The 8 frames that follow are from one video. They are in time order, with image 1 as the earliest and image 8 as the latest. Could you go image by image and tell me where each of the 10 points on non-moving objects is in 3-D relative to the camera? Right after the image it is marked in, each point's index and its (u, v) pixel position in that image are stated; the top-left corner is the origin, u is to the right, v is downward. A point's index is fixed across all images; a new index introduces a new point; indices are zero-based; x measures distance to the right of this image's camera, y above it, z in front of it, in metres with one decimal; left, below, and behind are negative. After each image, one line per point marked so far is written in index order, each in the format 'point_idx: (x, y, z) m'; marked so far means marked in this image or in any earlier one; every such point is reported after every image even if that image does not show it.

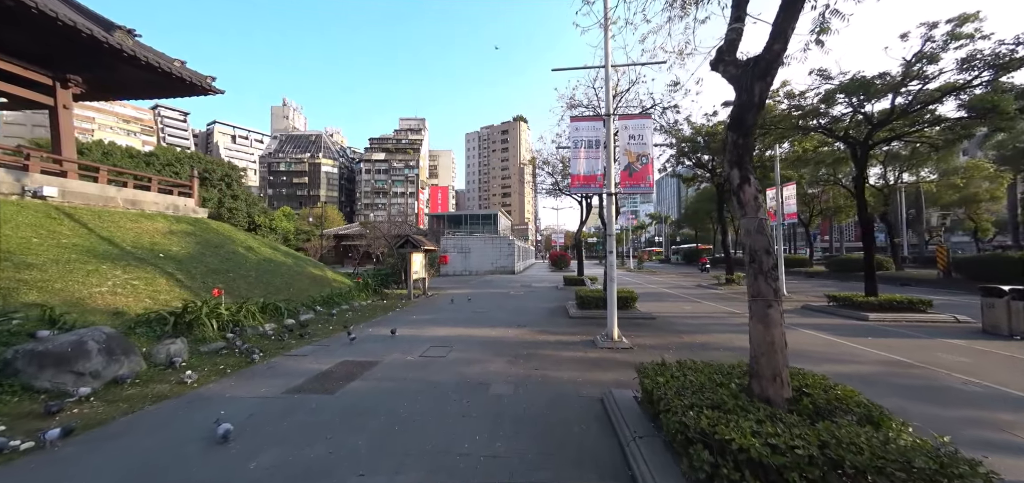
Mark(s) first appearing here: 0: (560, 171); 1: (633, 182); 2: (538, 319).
0: (+2.3, +3.4, +17.1) m
1: (+2.3, +1.1, +6.9) m
2: (+0.7, -2.2, +9.9) m
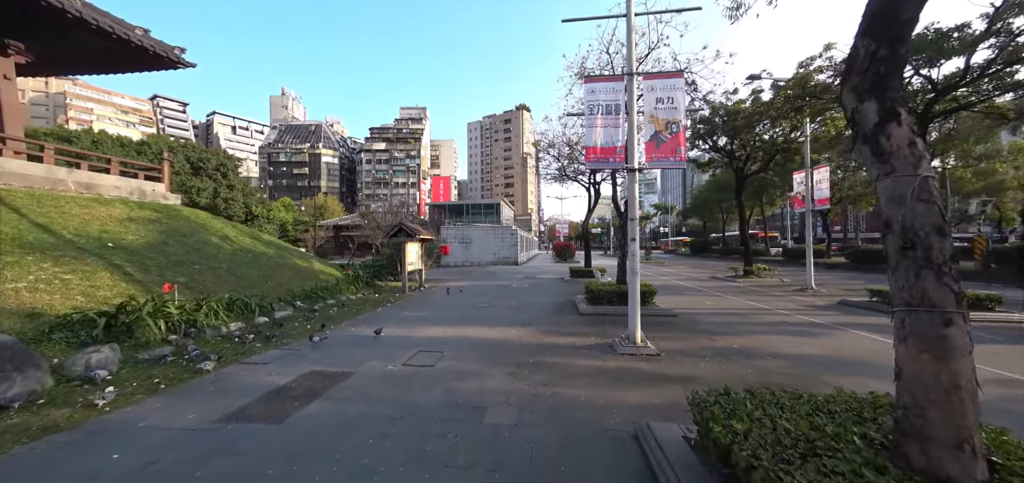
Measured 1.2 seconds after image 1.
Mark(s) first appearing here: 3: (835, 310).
0: (+2.4, +3.9, +15.8) m
1: (+2.3, +1.3, +5.6) m
2: (+0.8, -1.8, +8.8) m
3: (+7.9, -1.7, +8.7) m
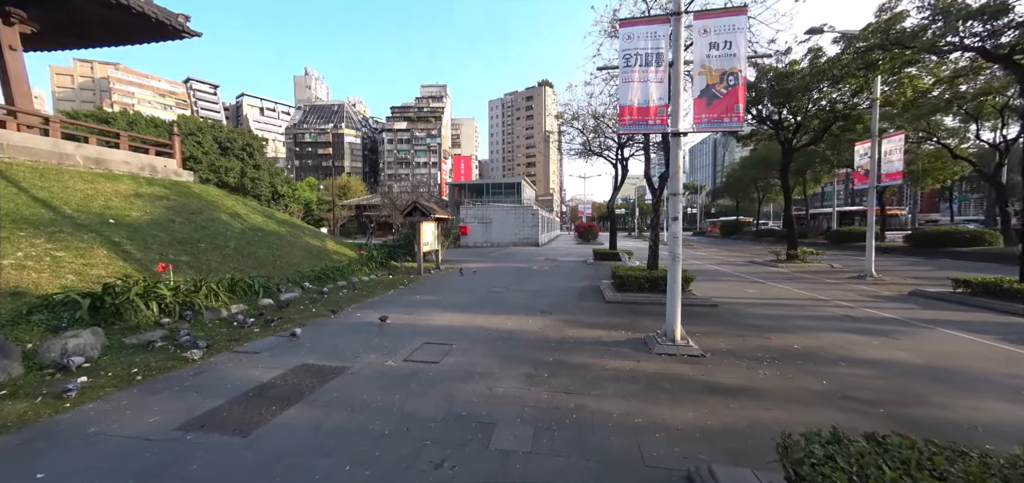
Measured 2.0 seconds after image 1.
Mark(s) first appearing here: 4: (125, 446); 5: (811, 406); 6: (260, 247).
0: (+3.2, +4.7, +14.6) m
1: (+2.5, +1.6, +4.5) m
2: (+1.2, -1.4, +7.9) m
3: (+8.3, -1.3, +7.5) m
4: (-3.1, -1.7, +2.9) m
5: (+2.6, -1.4, +3.1) m
6: (-7.0, -0.2, +9.8) m
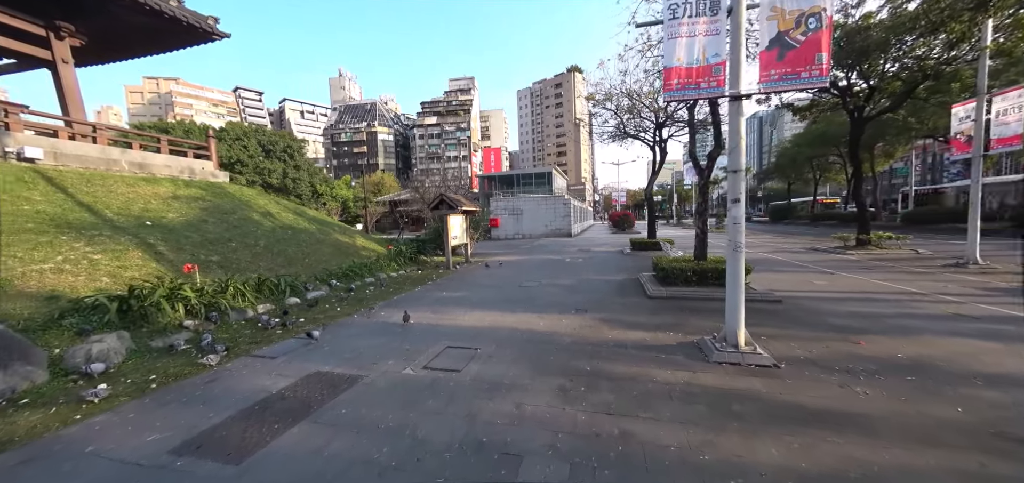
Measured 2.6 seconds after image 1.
0: (+4.3, +5.1, +13.5) m
1: (+2.8, +1.8, +3.7) m
2: (+1.8, -1.2, +7.2) m
3: (+8.9, -0.9, +6.1) m
4: (-2.9, -1.7, +2.6) m
5: (+2.8, -1.3, +2.3) m
6: (-6.1, -0.1, +9.8) m
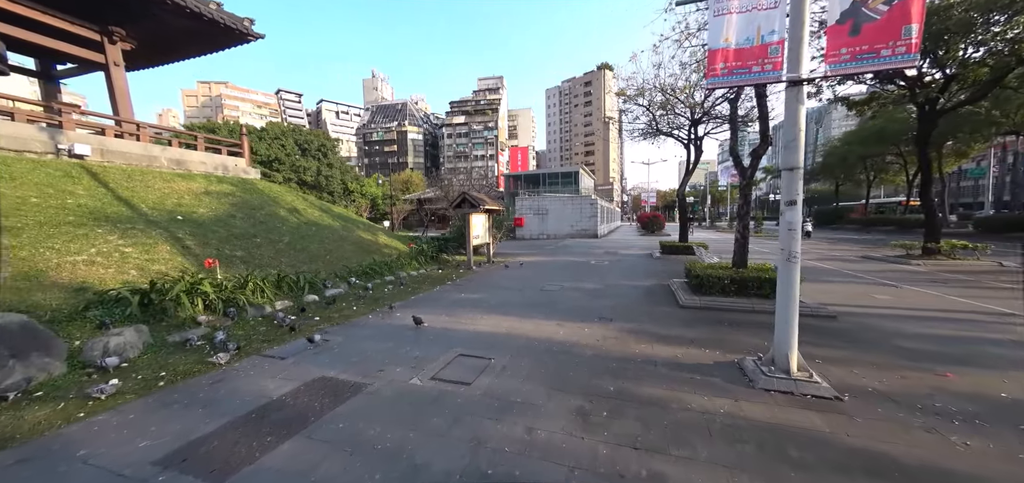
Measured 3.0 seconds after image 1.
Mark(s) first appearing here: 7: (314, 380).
0: (+5.3, +5.0, +12.8) m
1: (+3.0, +1.7, +3.1) m
2: (+2.2, -1.3, +6.7) m
3: (+9.2, -1.1, +5.1) m
4: (-2.9, -1.7, +2.5) m
5: (+2.8, -1.4, +1.7) m
6: (-5.5, 0.0, +9.9) m
7: (-2.2, -1.6, +4.0) m
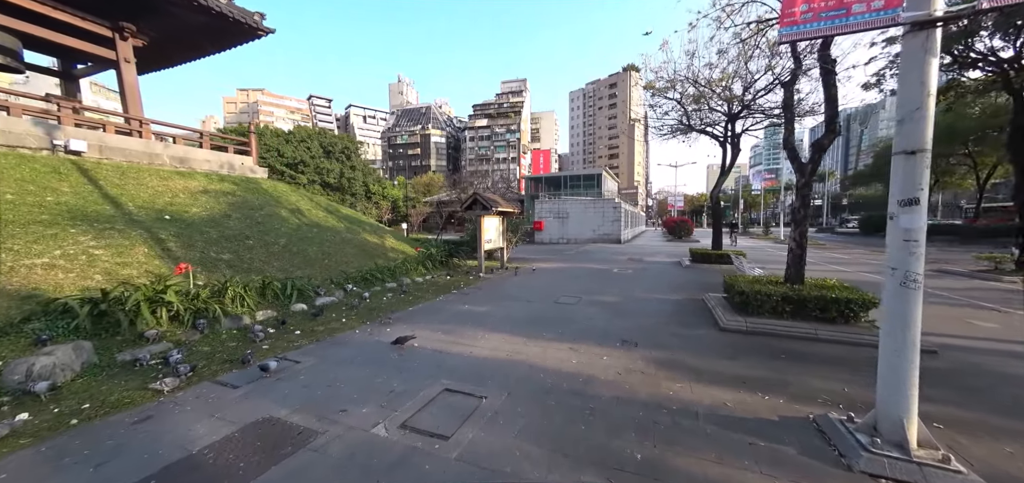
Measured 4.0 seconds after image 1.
0: (+5.8, +4.7, +11.6) m
1: (+2.9, +1.6, +2.0) m
2: (+2.3, -1.4, +5.6) m
3: (+9.2, -1.3, +3.6) m
4: (-3.0, -1.7, +1.7) m
5: (+2.6, -1.5, +0.6) m
6: (-5.2, -0.1, +9.3) m
7: (-2.3, -1.6, +3.2) m
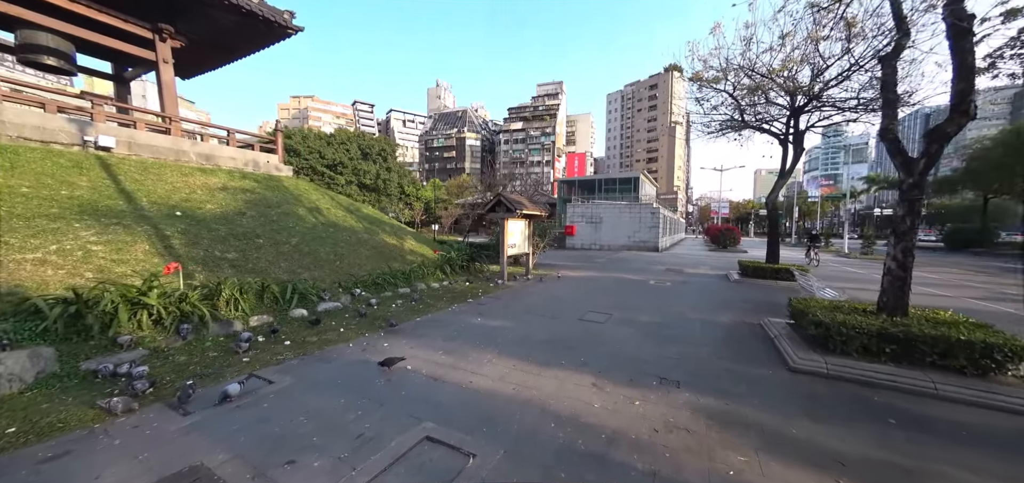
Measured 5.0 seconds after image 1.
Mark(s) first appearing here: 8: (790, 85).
0: (+6.7, +4.4, +10.2) m
1: (+2.8, +1.4, +0.9) m
2: (+2.5, -1.6, +4.5) m
3: (+9.1, -1.7, +1.9) m
4: (-3.2, -1.7, +1.1) m
5: (+2.3, -1.6, -0.5) m
6: (-4.7, -0.1, +8.9) m
7: (-2.3, -1.6, +2.5) m
8: (+7.4, +4.1, +9.4) m
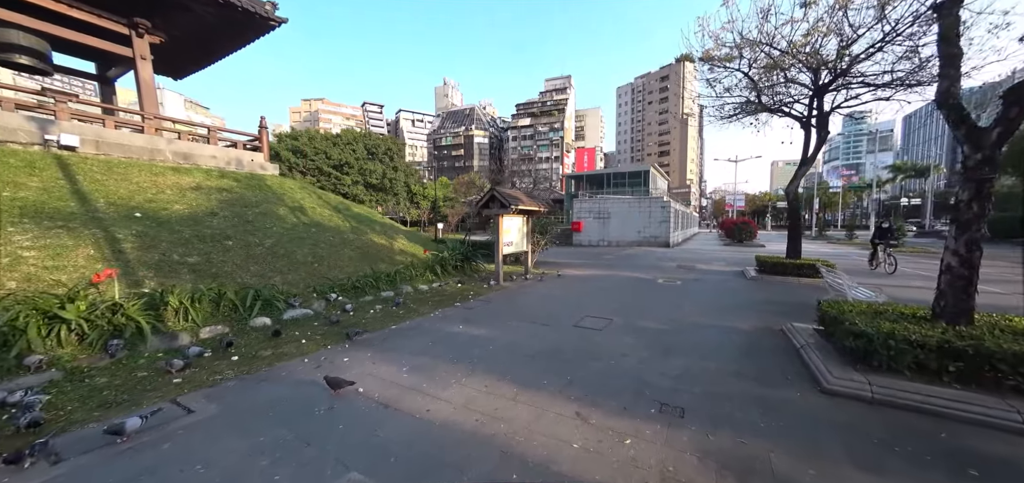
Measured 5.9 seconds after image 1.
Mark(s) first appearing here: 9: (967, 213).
0: (+6.4, +4.6, +9.2) m
1: (+2.3, +1.5, 0.0) m
2: (+2.2, -1.5, +3.7) m
3: (+8.7, -1.5, +0.9) m
4: (-3.6, -1.7, +0.5) m
5: (+1.8, -1.6, -1.3) m
6: (-4.8, -0.1, +8.3) m
7: (-2.7, -1.7, +1.9) m
8: (+7.1, +4.3, +8.4) m
9: (+4.5, +0.3, +3.5) m
